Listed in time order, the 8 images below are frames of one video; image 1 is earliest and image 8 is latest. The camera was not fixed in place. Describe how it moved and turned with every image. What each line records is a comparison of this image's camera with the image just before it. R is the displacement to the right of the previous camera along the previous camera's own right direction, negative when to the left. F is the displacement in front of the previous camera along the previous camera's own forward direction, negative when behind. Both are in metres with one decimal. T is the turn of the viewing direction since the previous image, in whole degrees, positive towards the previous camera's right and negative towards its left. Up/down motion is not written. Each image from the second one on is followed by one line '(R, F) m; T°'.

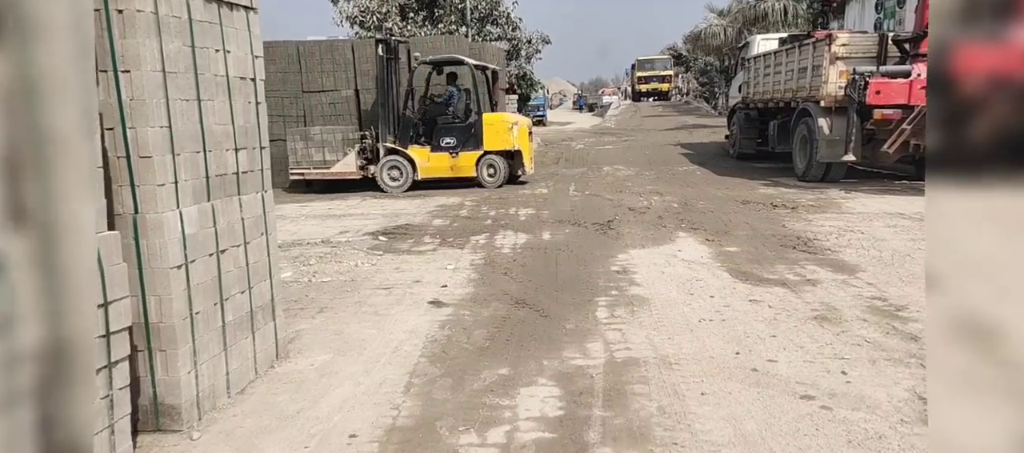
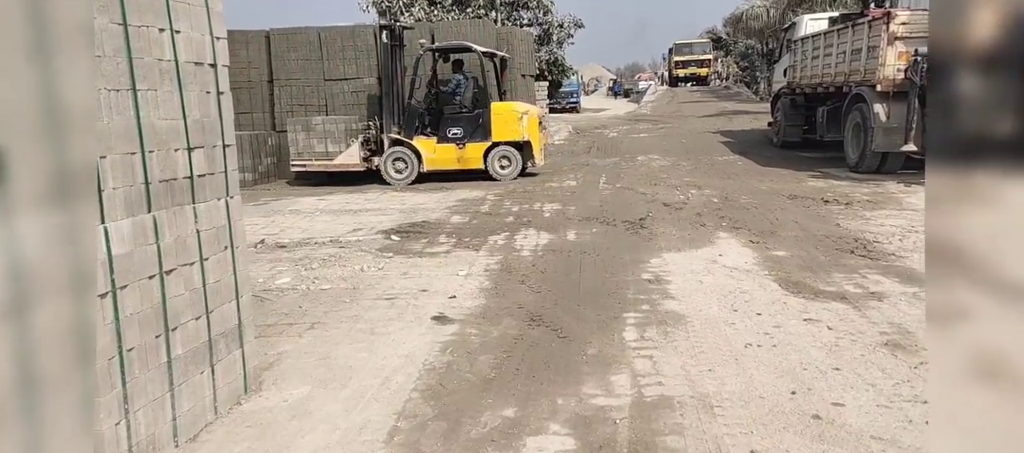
(+0.1, +0.8) m; -3°
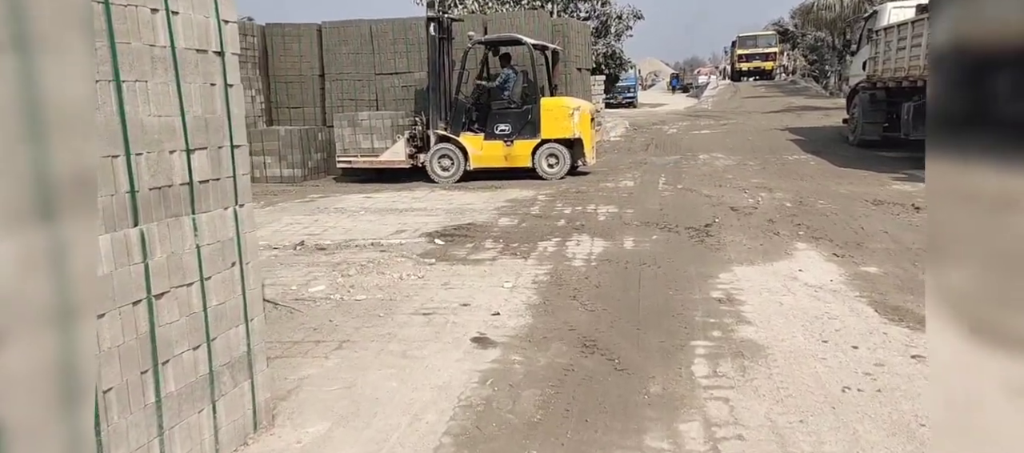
(0.0, +0.6) m; -4°
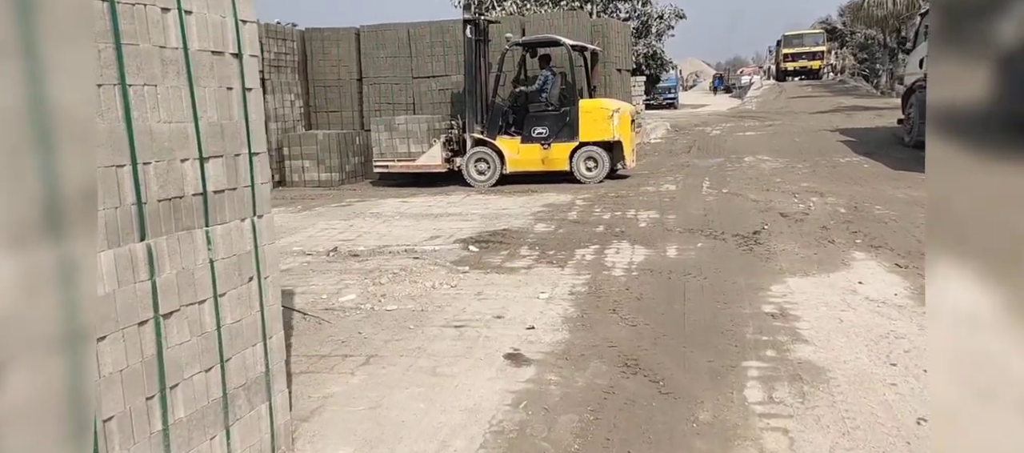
(0.0, +0.3) m; -3°
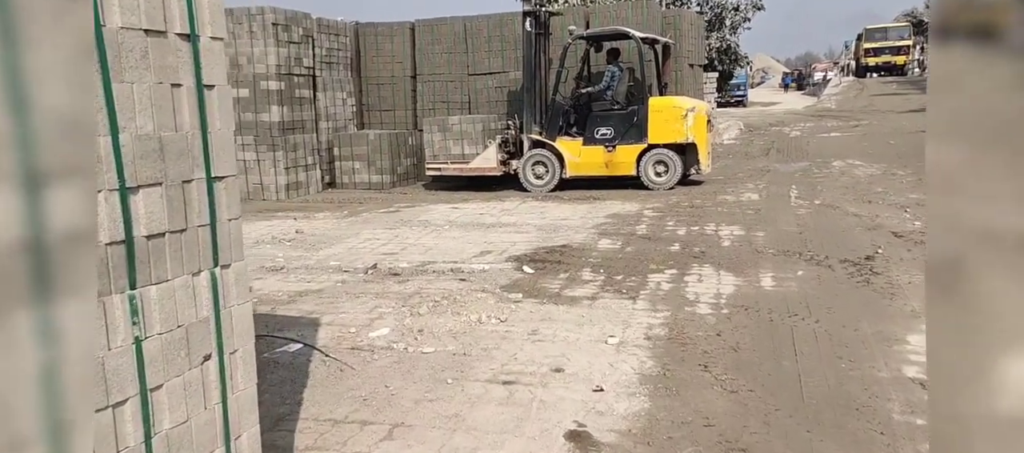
(0.0, +1.1) m; -4°
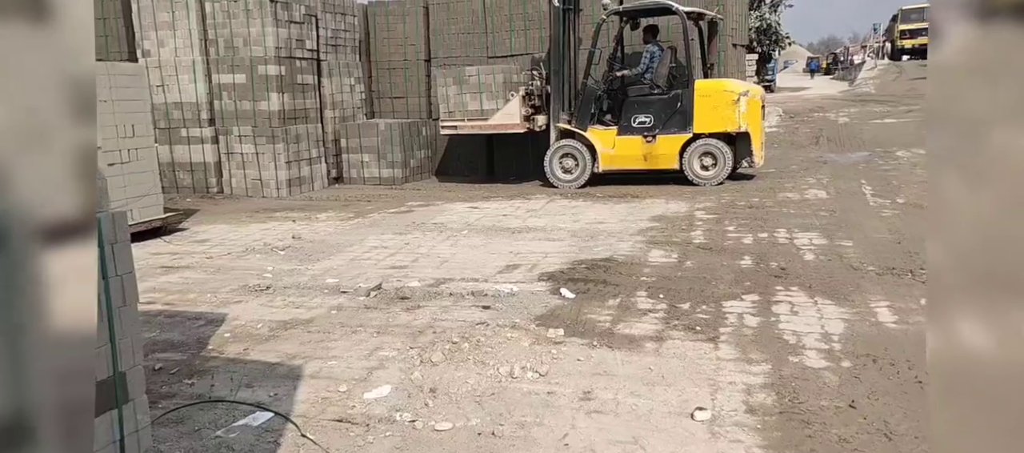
(-0.1, +1.5) m; -1°
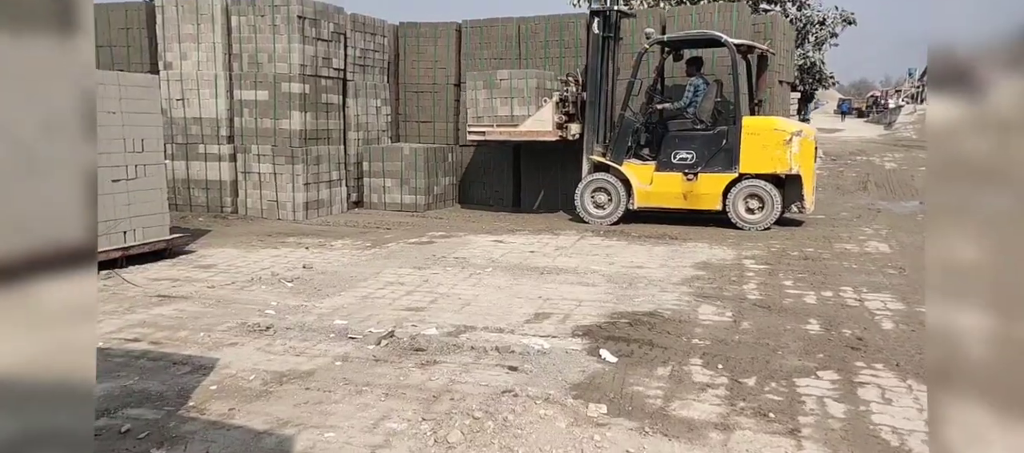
(-0.1, +0.8) m; -1°
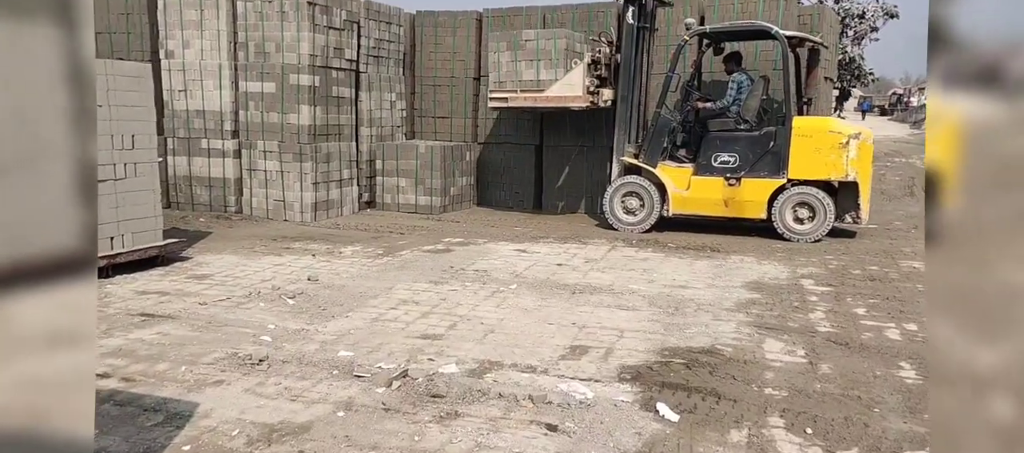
(-0.1, +0.9) m; -1°
